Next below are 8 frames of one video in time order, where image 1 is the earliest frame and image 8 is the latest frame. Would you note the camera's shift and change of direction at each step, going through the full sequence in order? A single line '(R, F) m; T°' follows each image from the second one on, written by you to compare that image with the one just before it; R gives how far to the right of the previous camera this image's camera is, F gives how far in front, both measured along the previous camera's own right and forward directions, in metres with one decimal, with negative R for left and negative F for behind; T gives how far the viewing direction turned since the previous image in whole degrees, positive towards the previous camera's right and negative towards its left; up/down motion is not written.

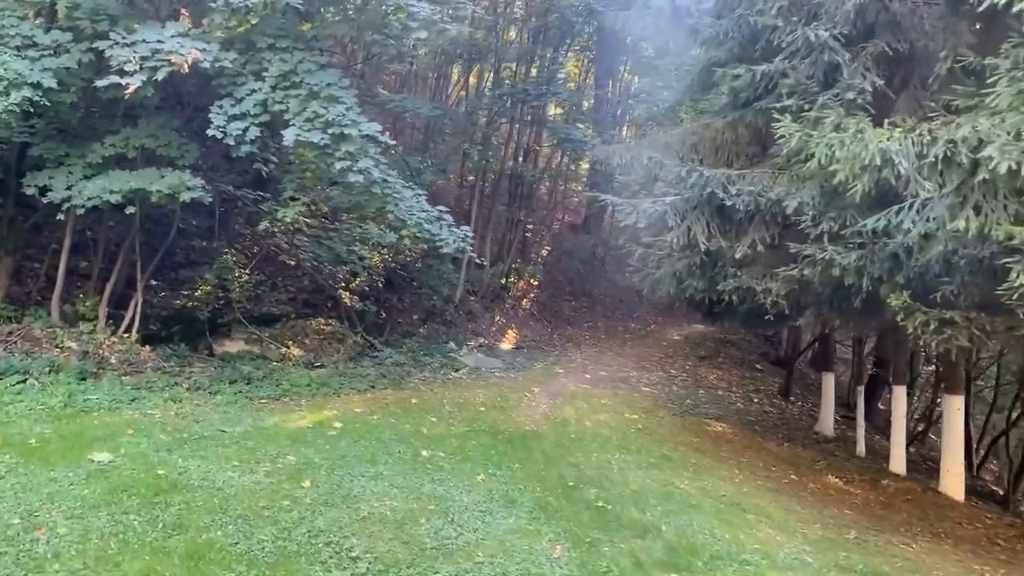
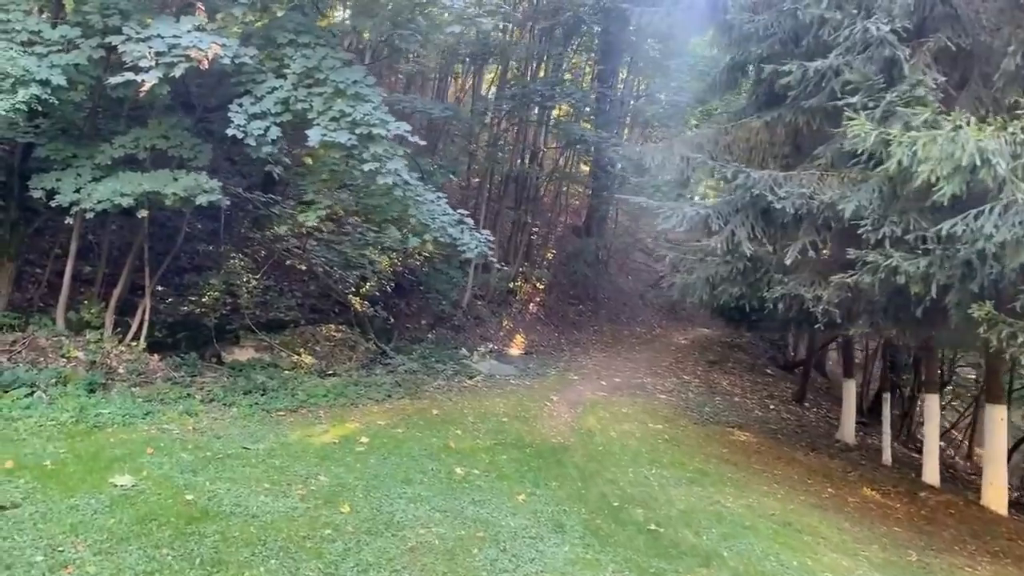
(-0.3, +0.3) m; 0°
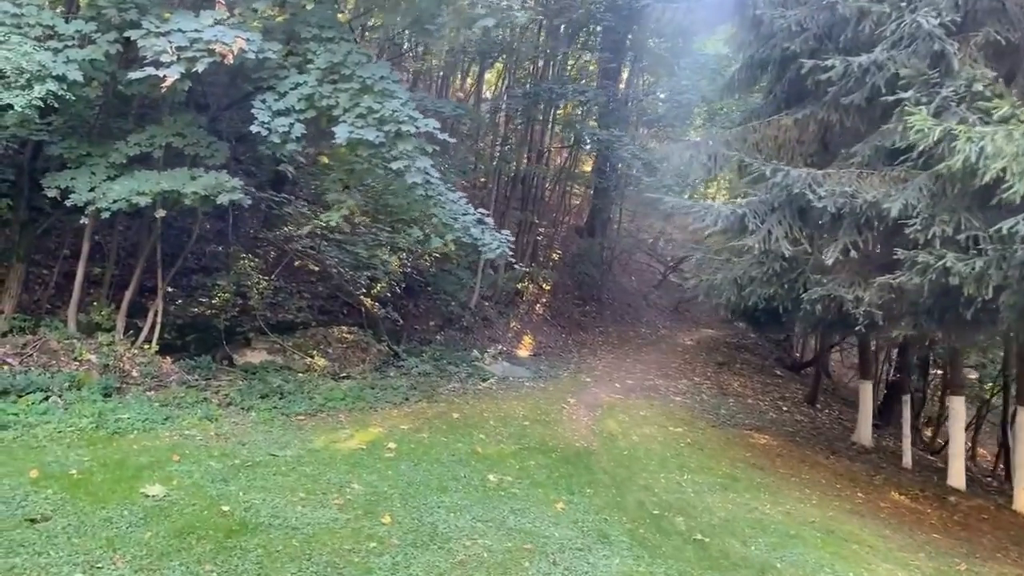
(-0.3, +0.2) m; 0°
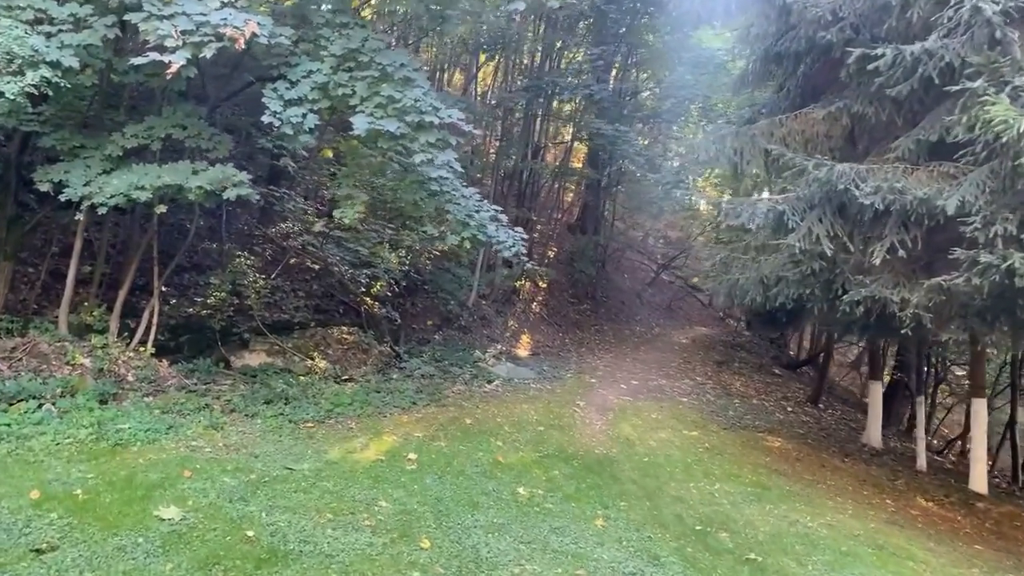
(-0.3, +0.4) m; +1°
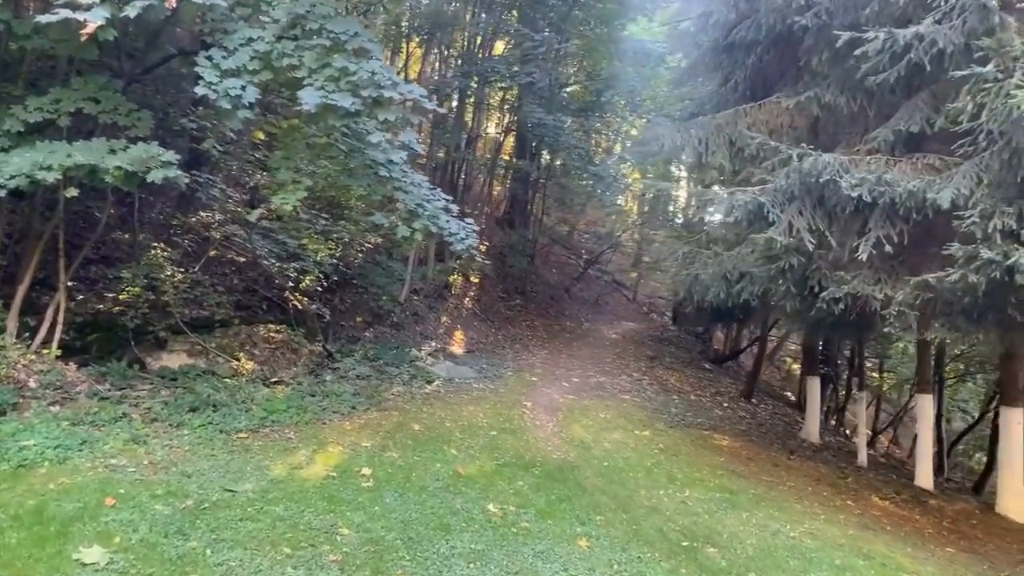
(-0.3, +0.5) m; +6°
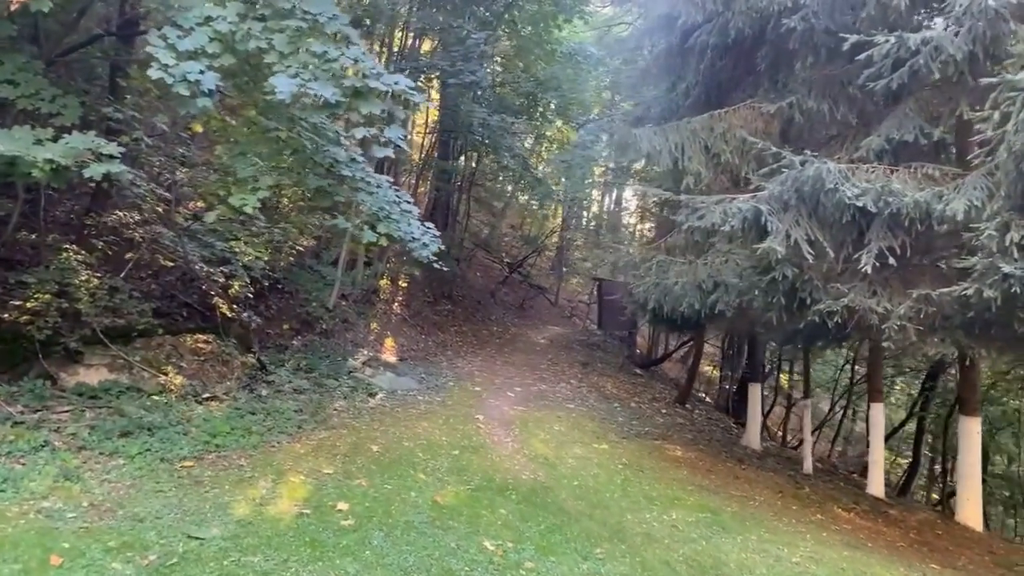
(-0.5, +0.5) m; +6°
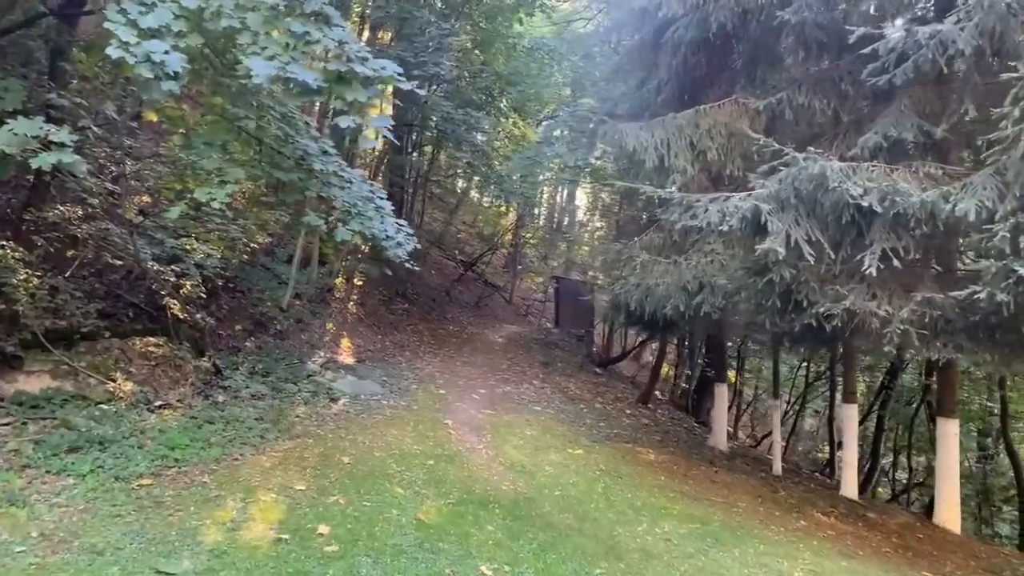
(-0.3, +0.3) m; +4°
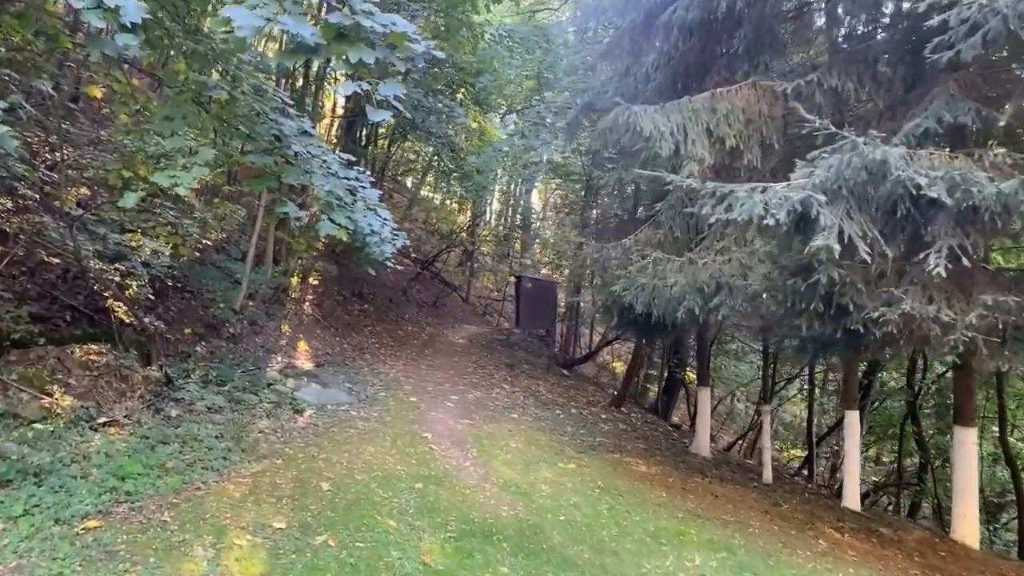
(-0.4, +0.8) m; +4°
